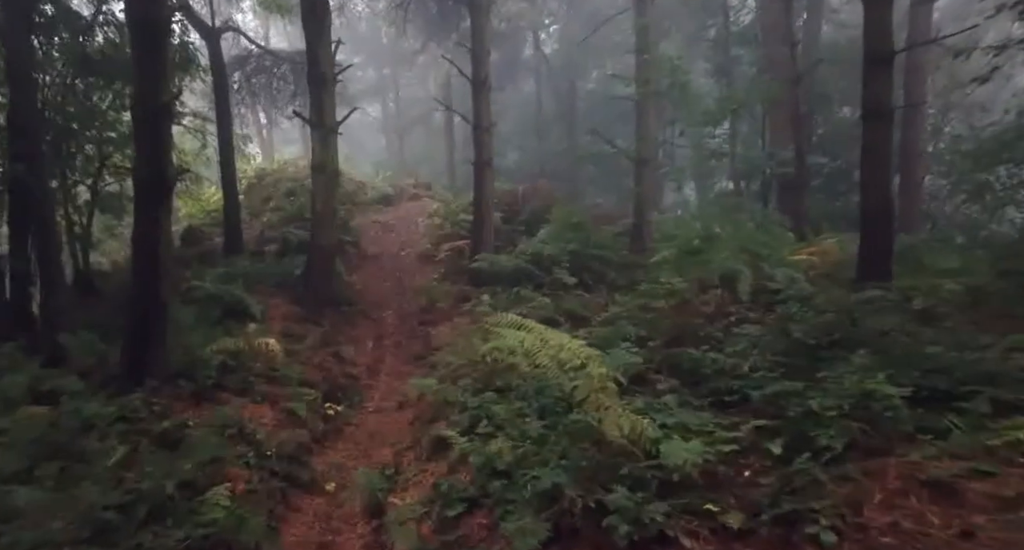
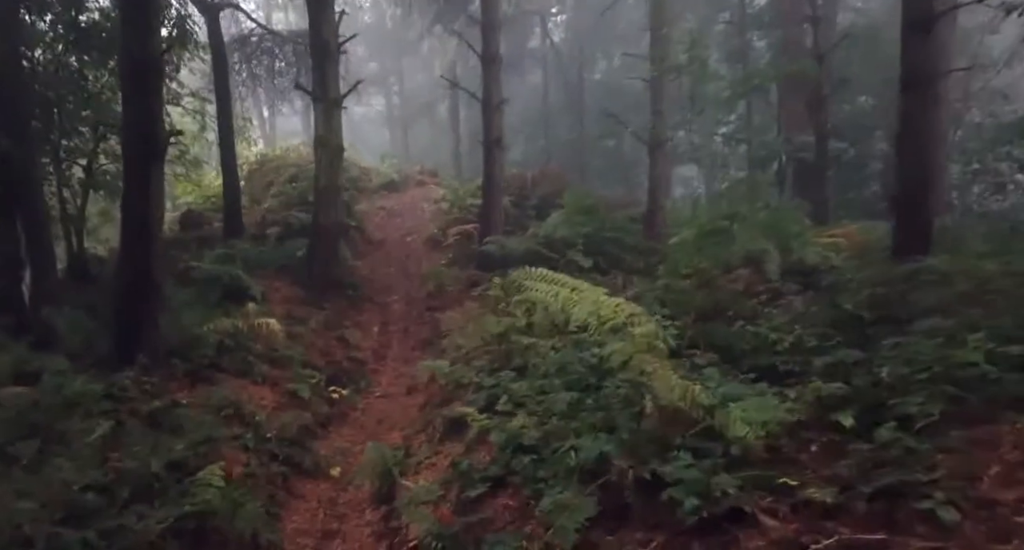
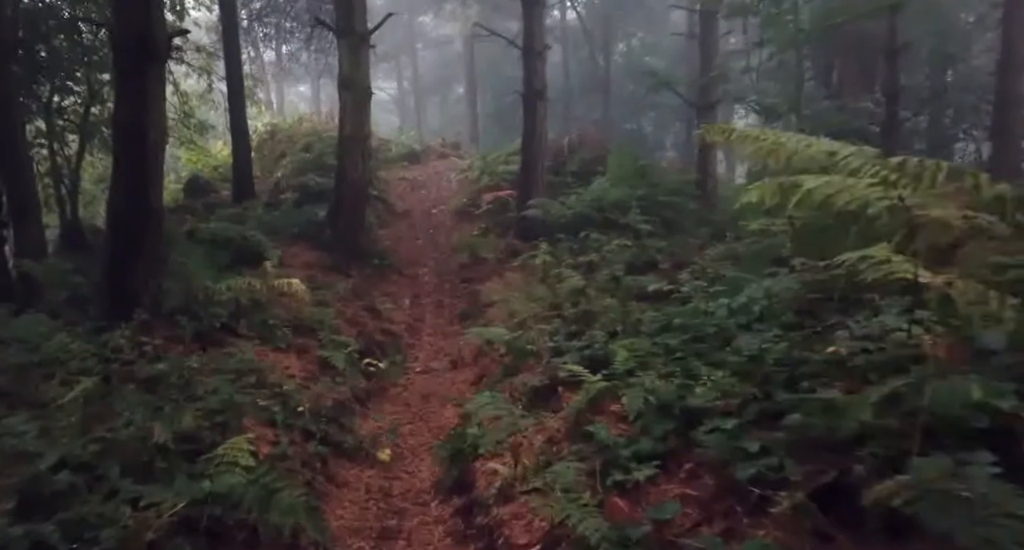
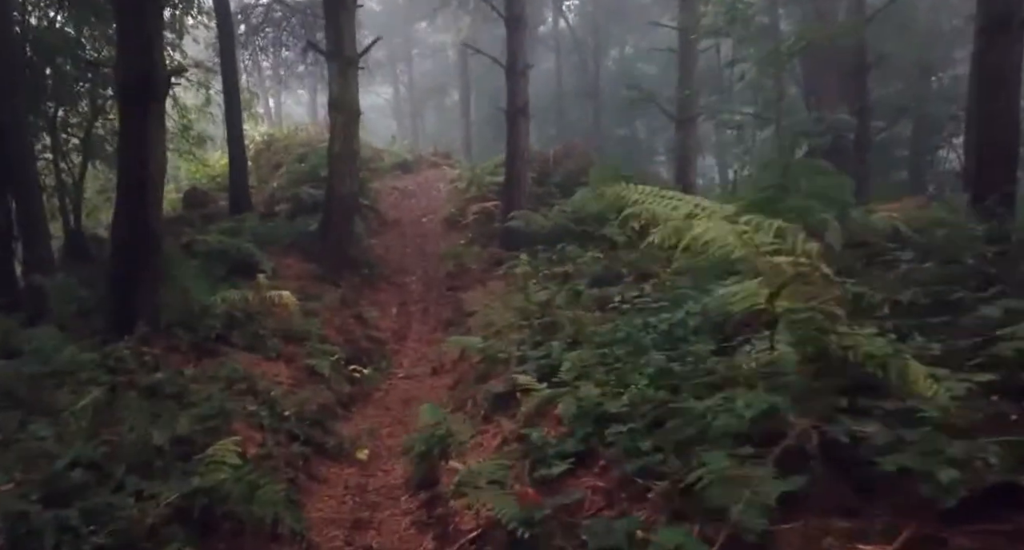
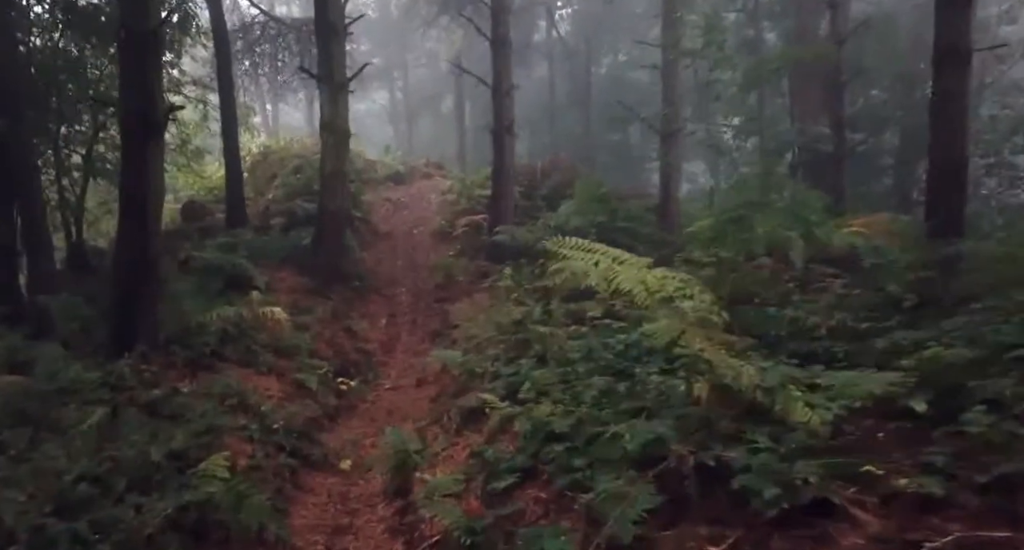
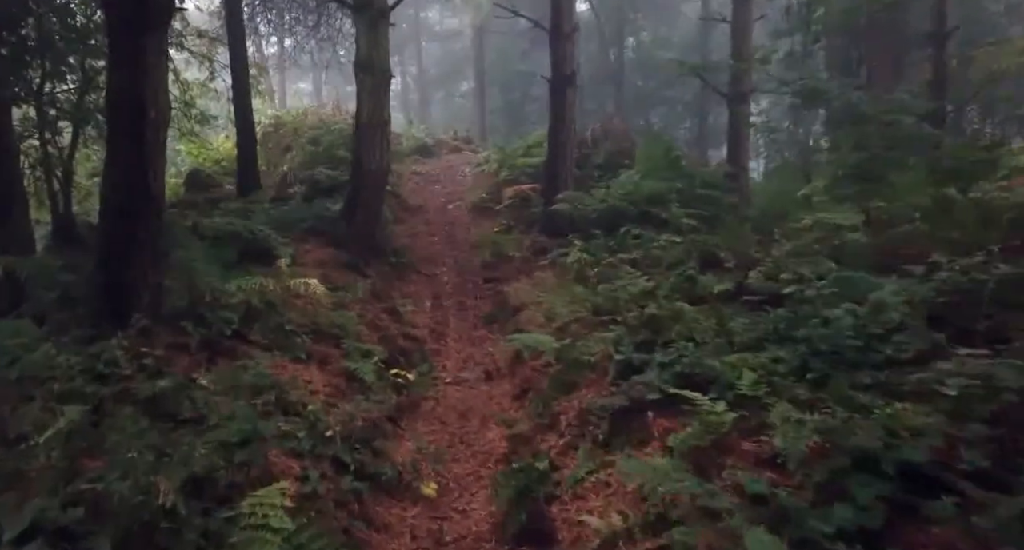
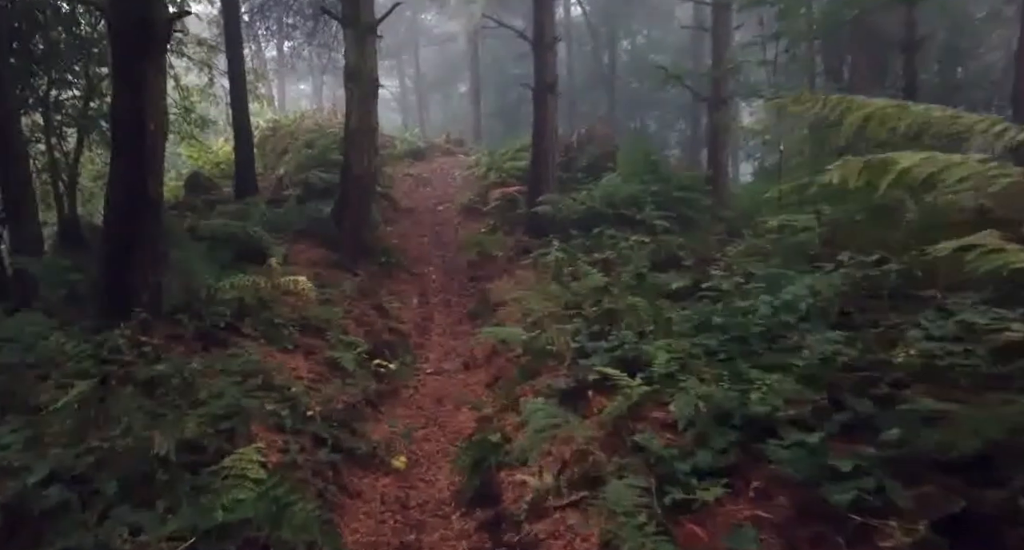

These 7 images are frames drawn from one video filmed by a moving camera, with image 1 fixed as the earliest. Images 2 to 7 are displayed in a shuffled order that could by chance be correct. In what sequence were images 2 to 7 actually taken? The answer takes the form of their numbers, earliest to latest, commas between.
2, 5, 4, 3, 7, 6
